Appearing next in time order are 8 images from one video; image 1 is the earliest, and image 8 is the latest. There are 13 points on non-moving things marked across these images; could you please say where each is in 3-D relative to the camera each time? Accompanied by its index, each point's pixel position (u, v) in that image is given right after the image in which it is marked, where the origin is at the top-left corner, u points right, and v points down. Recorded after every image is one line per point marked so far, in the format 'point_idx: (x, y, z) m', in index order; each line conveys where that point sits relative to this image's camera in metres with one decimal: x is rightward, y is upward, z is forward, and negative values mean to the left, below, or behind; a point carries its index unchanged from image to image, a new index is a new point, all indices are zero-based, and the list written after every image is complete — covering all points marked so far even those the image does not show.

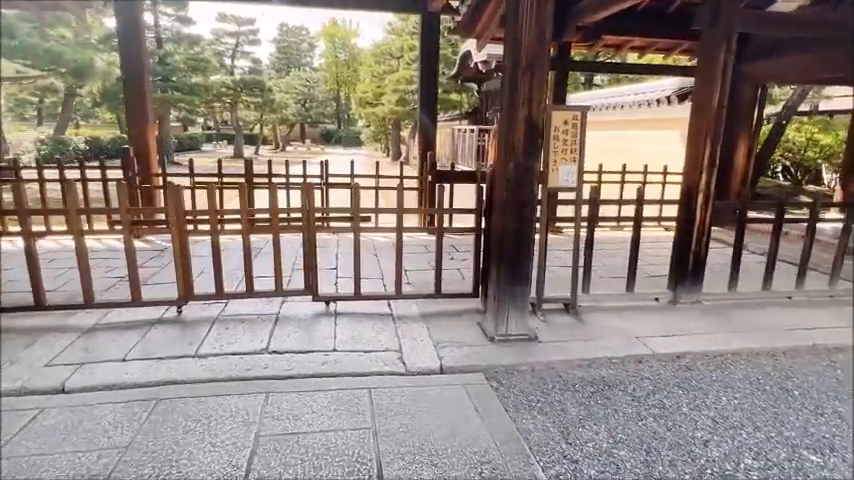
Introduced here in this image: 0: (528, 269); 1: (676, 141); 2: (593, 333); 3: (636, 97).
0: (+0.6, -0.2, +2.8) m
1: (+3.6, +1.3, +6.7) m
2: (+1.0, -0.6, +2.9) m
3: (+3.3, +2.1, +7.1) m
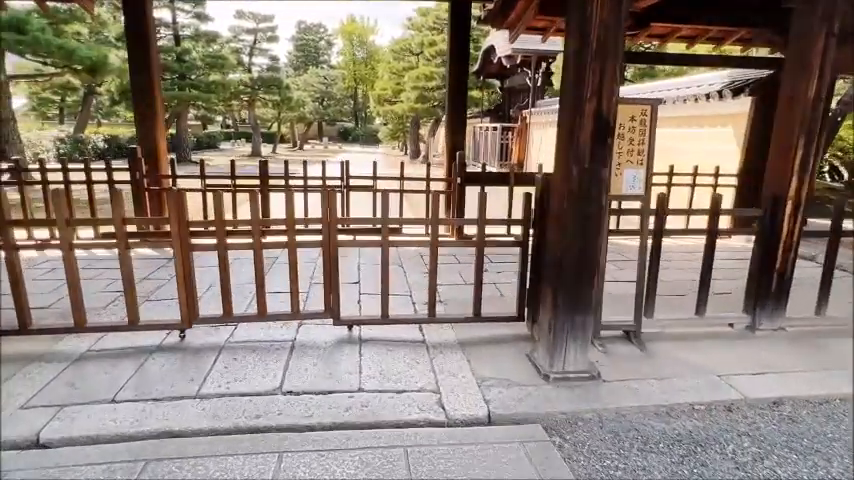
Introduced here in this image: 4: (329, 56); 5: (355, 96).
0: (+0.8, -0.3, +2.3) m
1: (+3.9, +1.3, +6.2) m
2: (+1.2, -0.7, +2.5) m
3: (+3.6, +2.0, +6.6) m
4: (-3.8, +7.1, +19.1) m
5: (-2.8, +5.5, +18.7) m
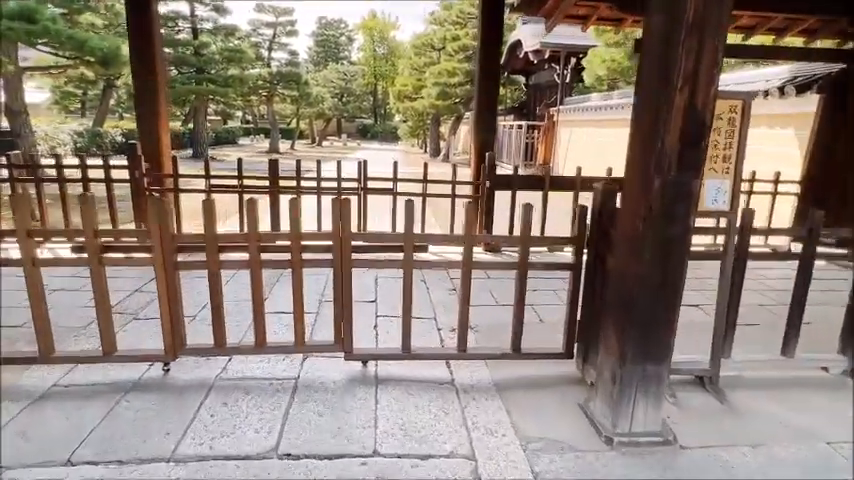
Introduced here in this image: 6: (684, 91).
0: (+0.9, -0.4, +1.8) m
1: (+4.2, +1.1, +5.5) m
2: (+1.3, -0.8, +2.0) m
3: (+3.9, +1.9, +6.0) m
4: (-2.9, +7.2, +18.7) m
5: (-2.0, +5.5, +18.3) m
6: (+0.8, +0.5, +1.6) m
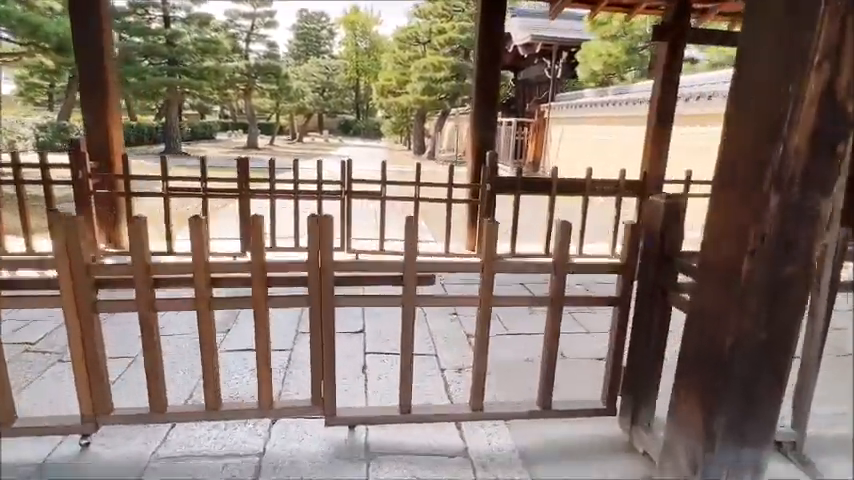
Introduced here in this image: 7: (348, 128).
0: (+0.9, -0.5, +1.3) m
1: (+4.1, +1.0, +5.2) m
2: (+1.4, -0.9, +1.5) m
3: (+3.8, +1.8, +5.6) m
4: (-3.5, +7.2, +18.0) m
5: (-2.5, +5.5, +17.7) m
6: (+0.9, +0.4, +1.1) m
7: (-3.1, +4.5, +19.5) m
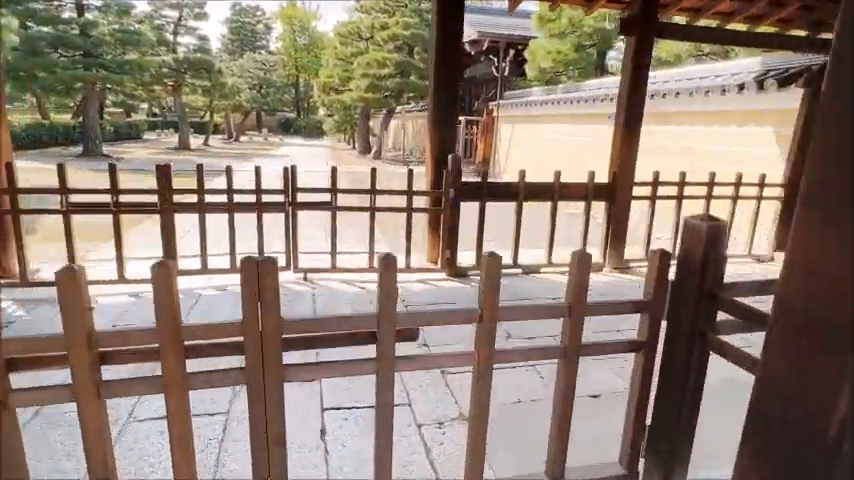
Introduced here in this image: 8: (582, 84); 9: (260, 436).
0: (+0.9, -0.6, +1.0) m
1: (+3.6, +1.0, +5.2) m
2: (+1.3, -0.9, +1.2) m
3: (+3.3, +1.8, +5.6) m
4: (-5.5, +7.0, +17.1) m
5: (-4.5, +5.4, +16.9) m
6: (+0.9, +0.3, +0.8) m
7: (-5.3, +4.3, +18.6) m
8: (+2.9, +2.9, +9.0) m
9: (-0.4, -0.5, +1.2) m
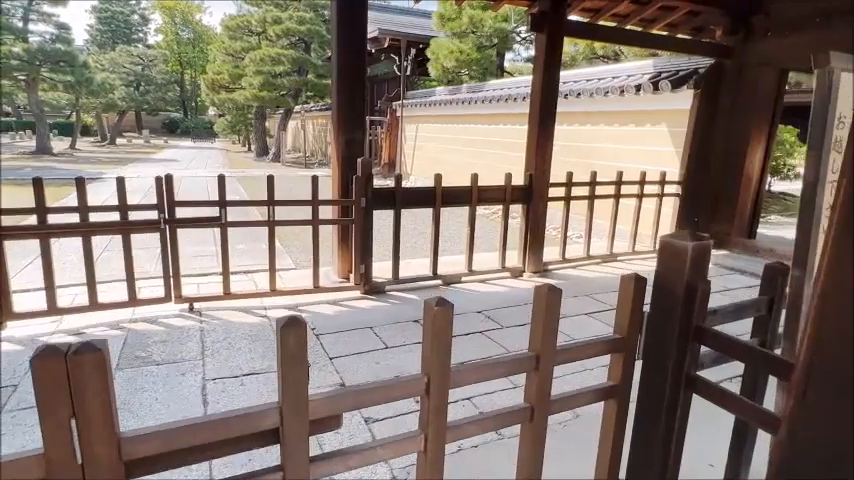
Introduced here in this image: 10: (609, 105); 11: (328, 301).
0: (+0.8, -0.6, +0.8) m
1: (+2.6, +1.1, +5.4) m
2: (+1.2, -1.0, +1.1) m
3: (+2.2, +1.8, +5.7) m
4: (-8.9, +6.6, +15.4) m
5: (-7.7, +5.0, +15.4) m
6: (+0.8, +0.3, +0.6) m
7: (-8.8, +3.9, +17.0) m
8: (+1.1, +2.9, +9.0) m
9: (-0.5, -0.6, +0.8) m
10: (+2.2, +1.6, +5.9) m
11: (-0.6, -0.4, +3.2) m
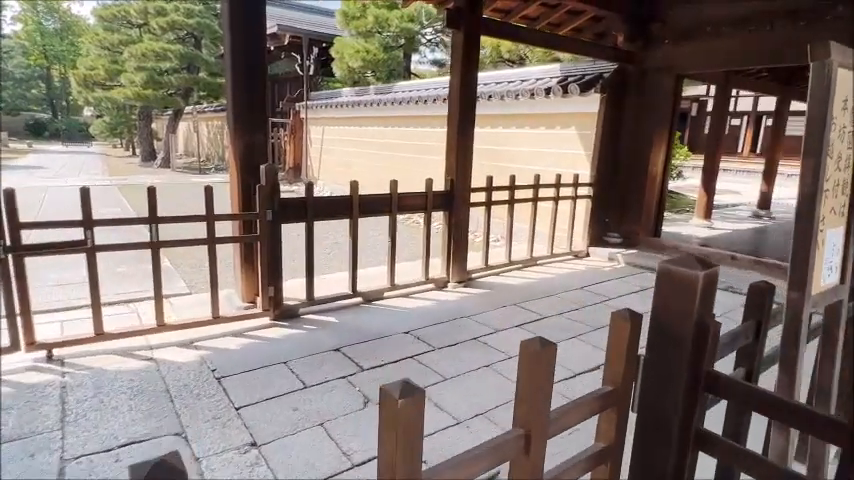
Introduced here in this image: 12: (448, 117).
0: (+0.8, -0.6, +0.7) m
1: (+1.7, +1.1, +5.5) m
2: (+1.1, -1.0, +1.0) m
3: (+1.1, +1.8, +5.7) m
4: (-11.7, +6.0, +13.2) m
5: (-10.5, +4.5, +13.4) m
6: (+0.8, +0.2, +0.4) m
7: (-11.8, +3.4, +14.8) m
8: (-0.6, +2.8, +8.8) m
9: (-0.5, -0.7, +0.4) m
10: (+1.1, +1.6, +6.0) m
11: (-1.1, -0.5, +2.7) m
12: (+0.2, +0.9, +3.7) m
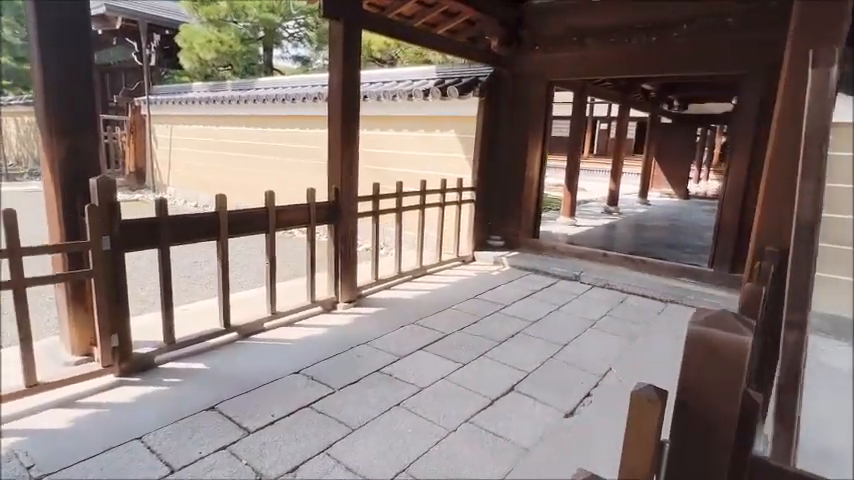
0: (+0.8, -0.7, +0.6) m
1: (+0.3, +1.0, +5.4) m
2: (+1.1, -1.0, +1.0) m
3: (-0.3, +1.7, +5.5) m
4: (-14.8, +5.3, +9.3) m
5: (-13.6, +3.8, +9.8) m
6: (+0.8, +0.2, +0.3) m
7: (-15.2, +2.6, +10.8) m
8: (-2.8, +2.6, +8.0) m
9: (-0.4, -0.8, -0.1) m
10: (-0.4, +1.5, +5.7) m
11: (-1.5, -0.7, +2.0) m
12: (-0.7, +0.8, +3.3) m
